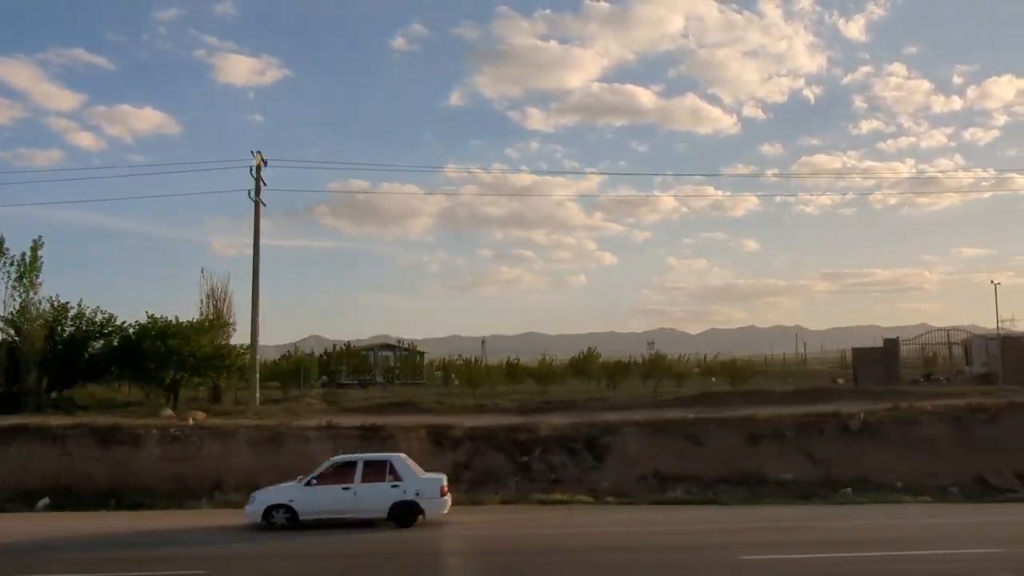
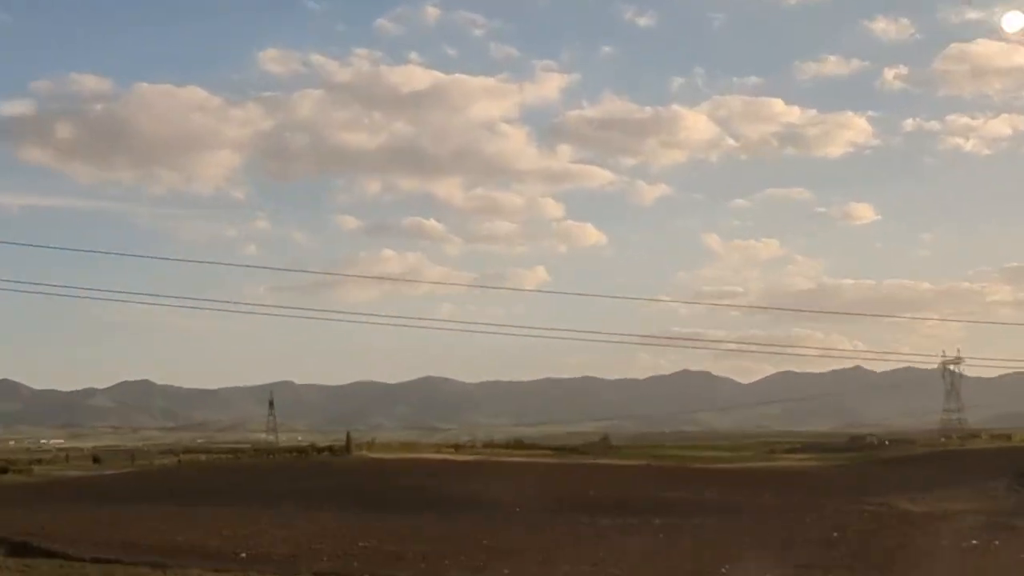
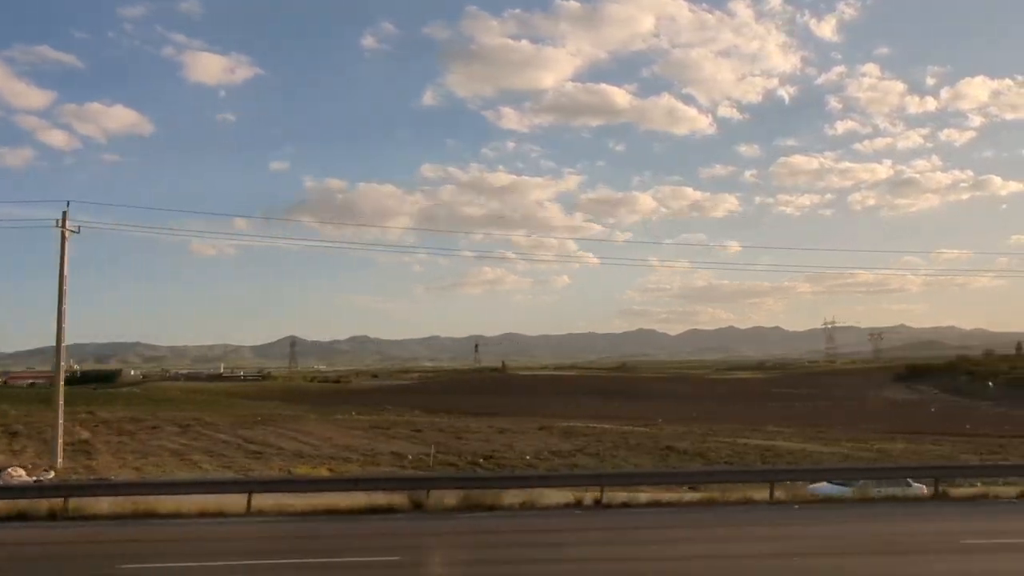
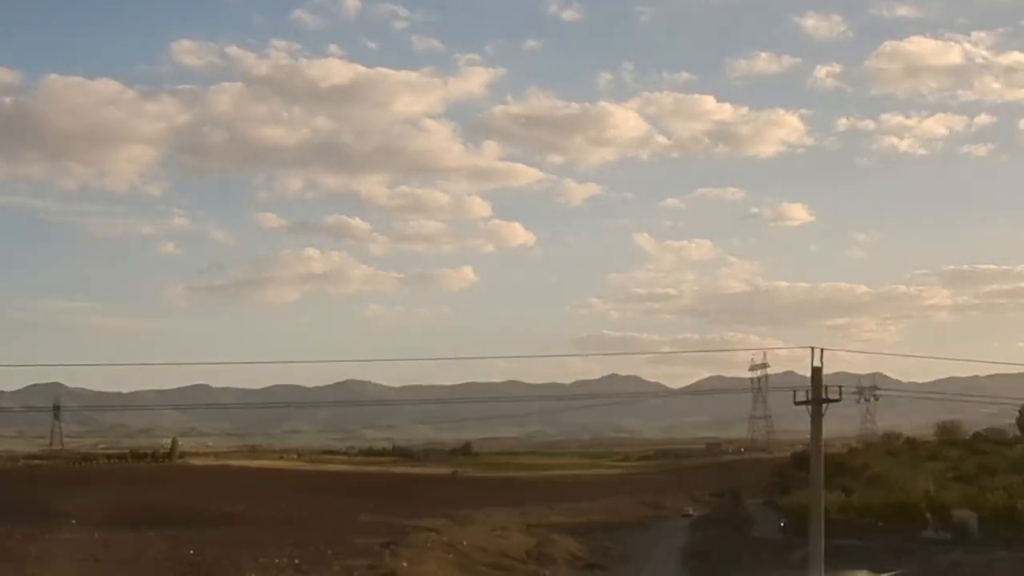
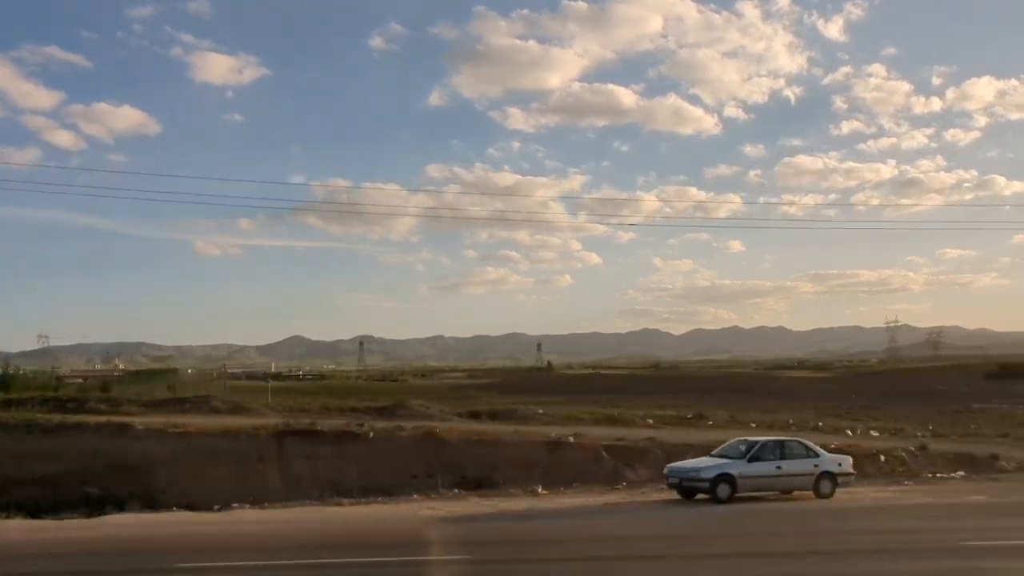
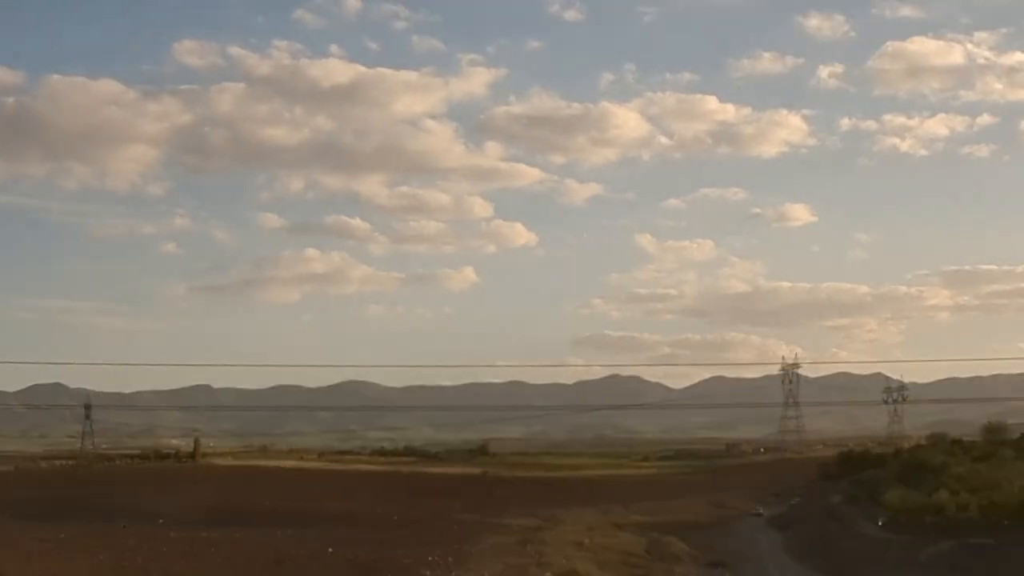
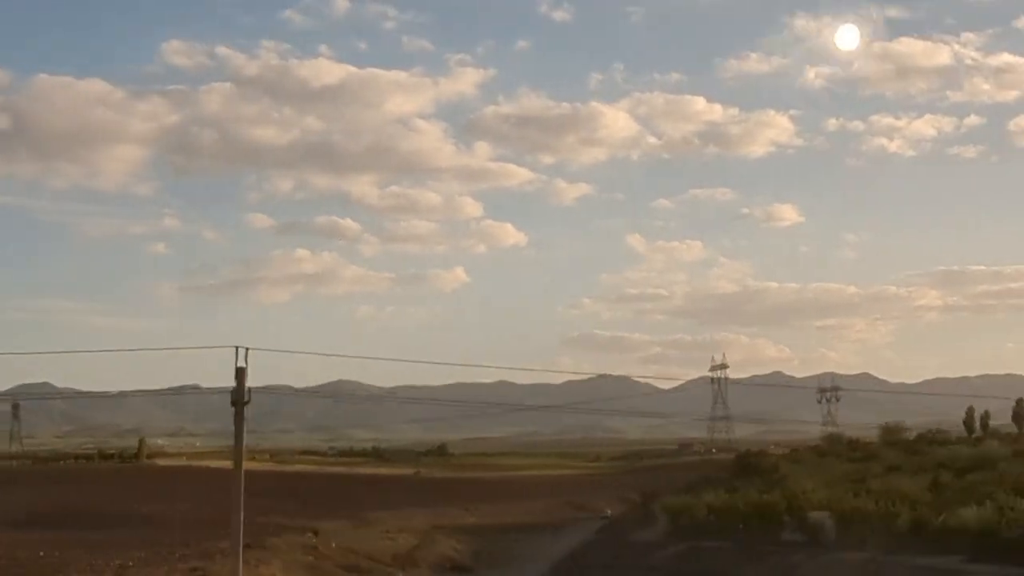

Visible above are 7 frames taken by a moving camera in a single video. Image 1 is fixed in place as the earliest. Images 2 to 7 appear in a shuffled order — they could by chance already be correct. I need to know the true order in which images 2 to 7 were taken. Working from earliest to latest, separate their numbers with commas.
5, 3, 2, 6, 4, 7
